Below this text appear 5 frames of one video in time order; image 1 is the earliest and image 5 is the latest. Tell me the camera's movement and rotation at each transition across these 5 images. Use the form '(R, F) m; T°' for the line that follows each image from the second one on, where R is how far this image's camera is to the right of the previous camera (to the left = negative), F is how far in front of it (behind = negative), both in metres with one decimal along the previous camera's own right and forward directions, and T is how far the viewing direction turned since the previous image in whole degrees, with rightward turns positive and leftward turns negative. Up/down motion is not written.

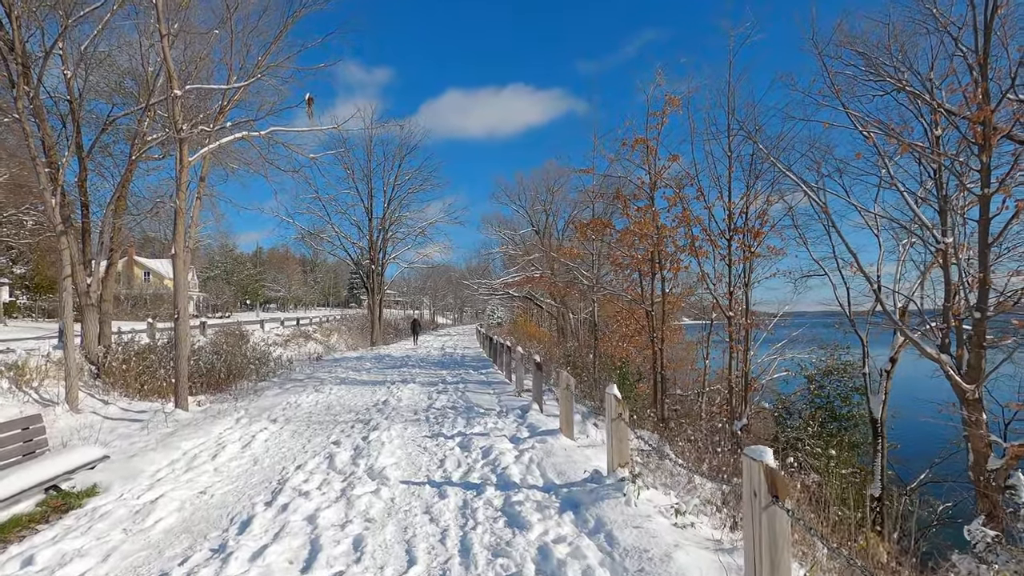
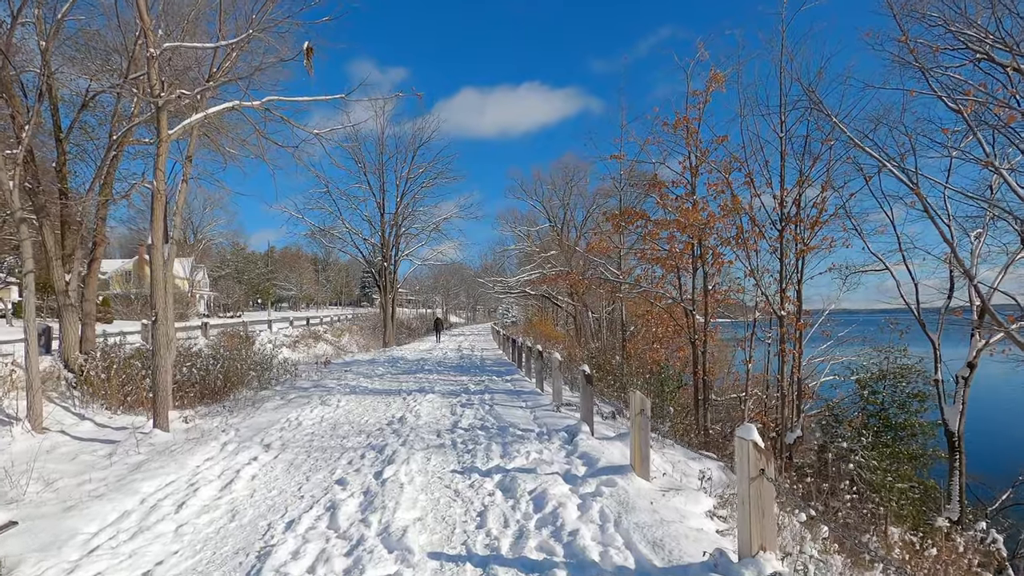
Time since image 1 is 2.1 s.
(-0.3, +1.2) m; -1°
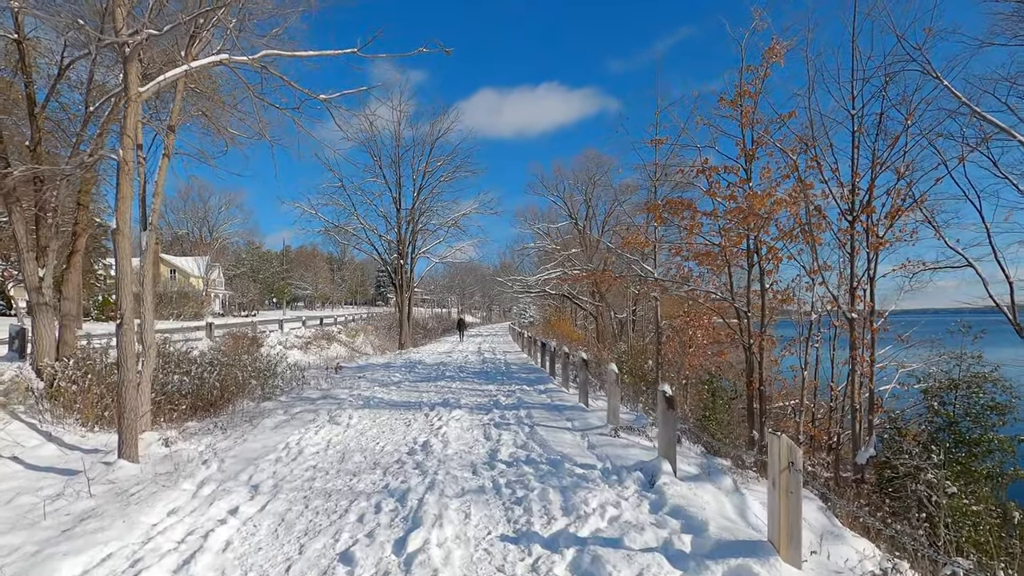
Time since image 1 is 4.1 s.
(-0.4, +1.3) m; -1°
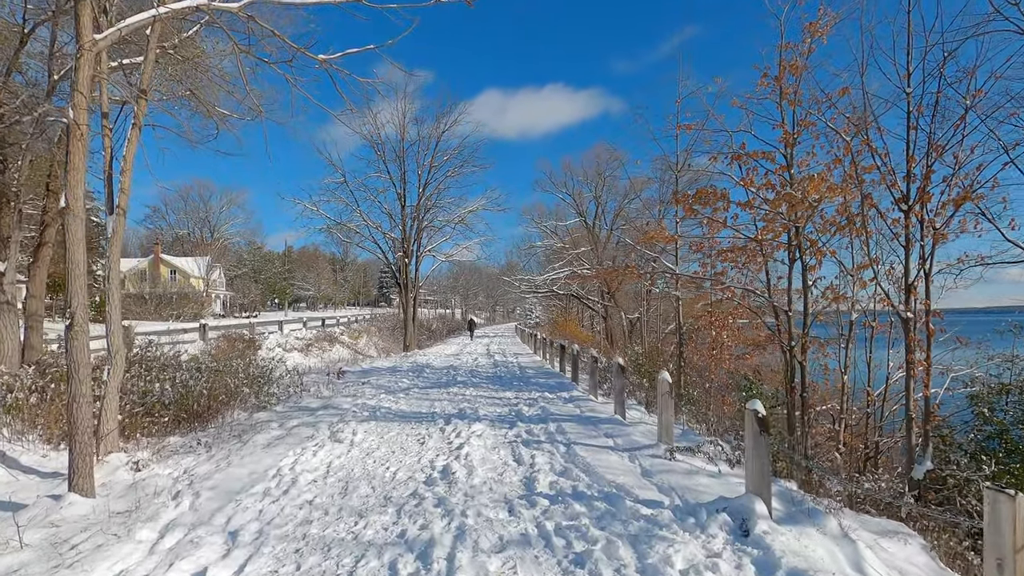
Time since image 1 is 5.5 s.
(-0.3, +1.0) m; 0°
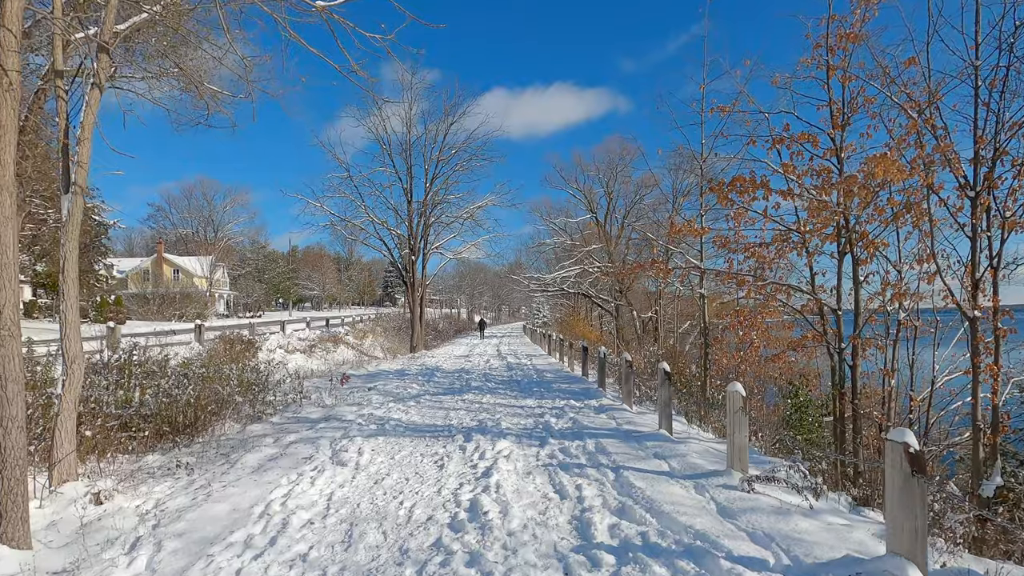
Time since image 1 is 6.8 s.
(-0.3, +0.9) m; 0°
